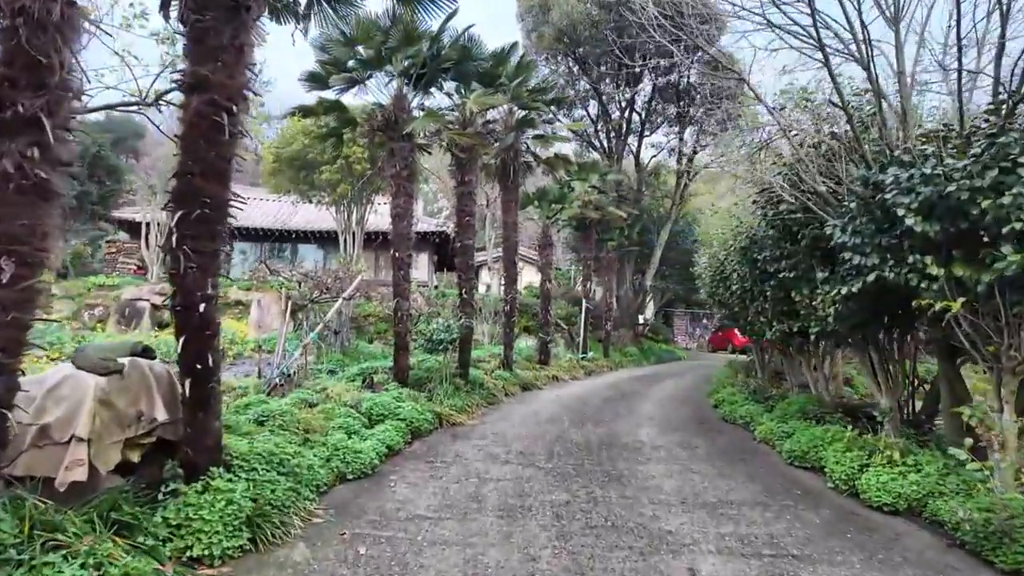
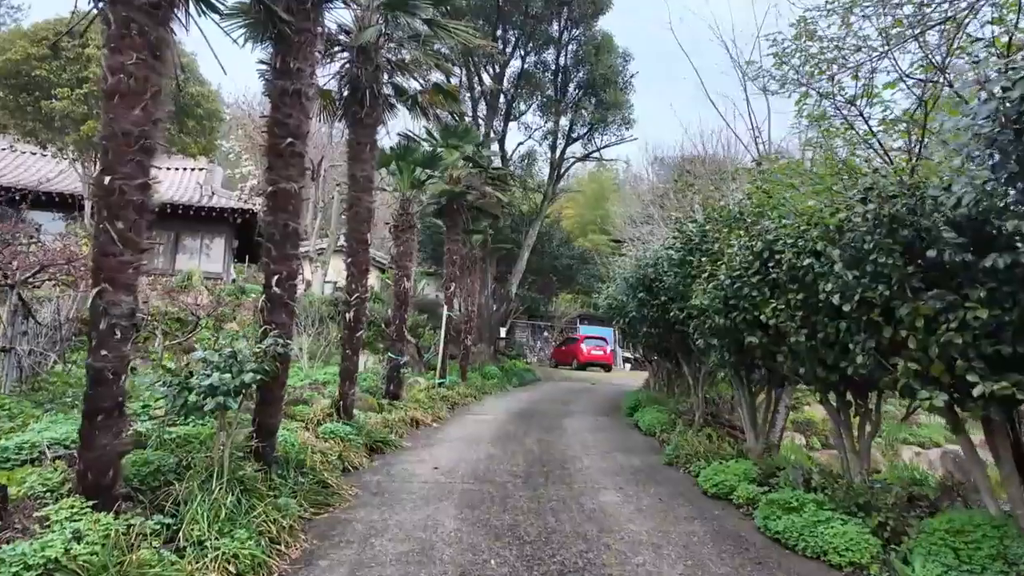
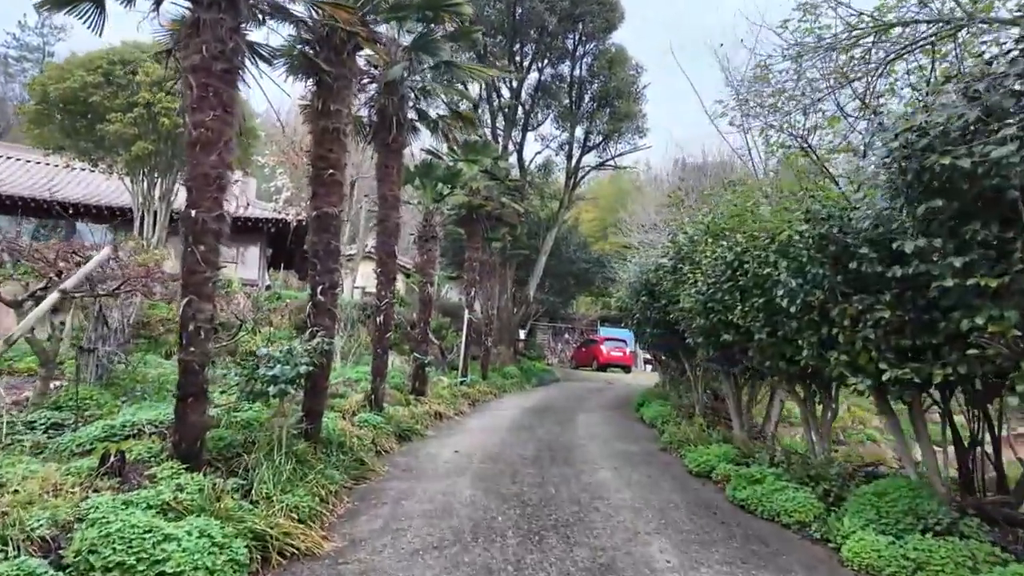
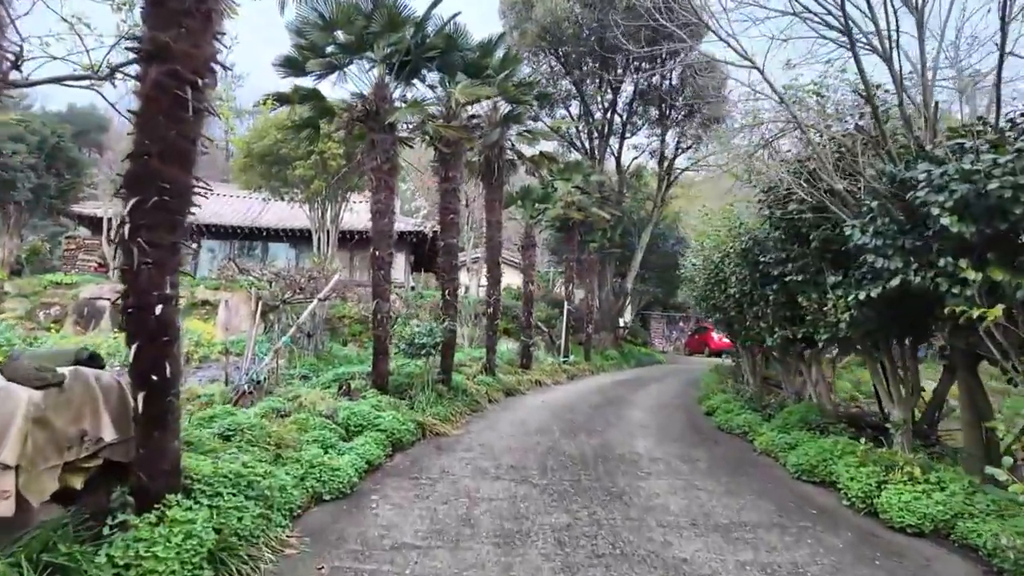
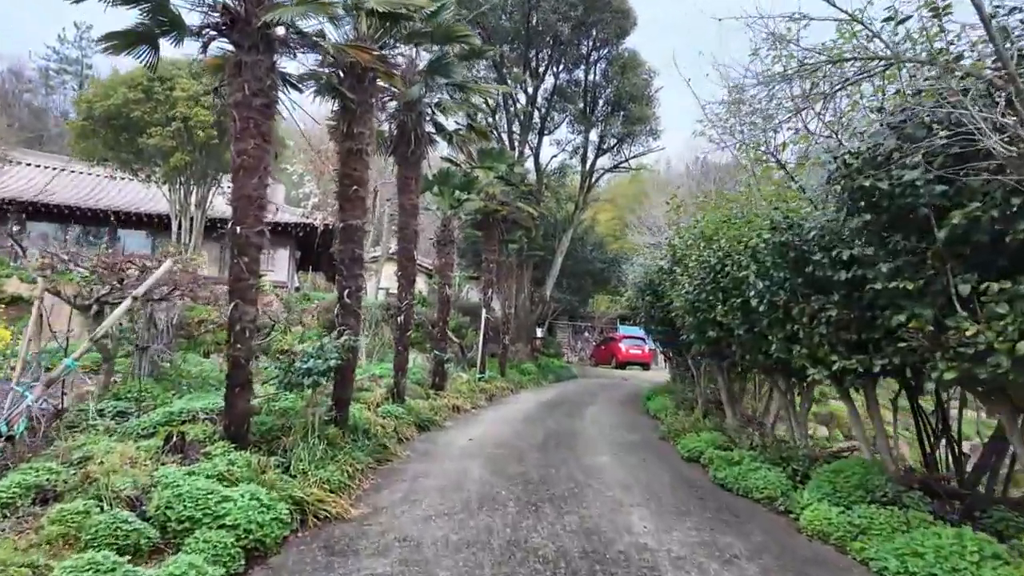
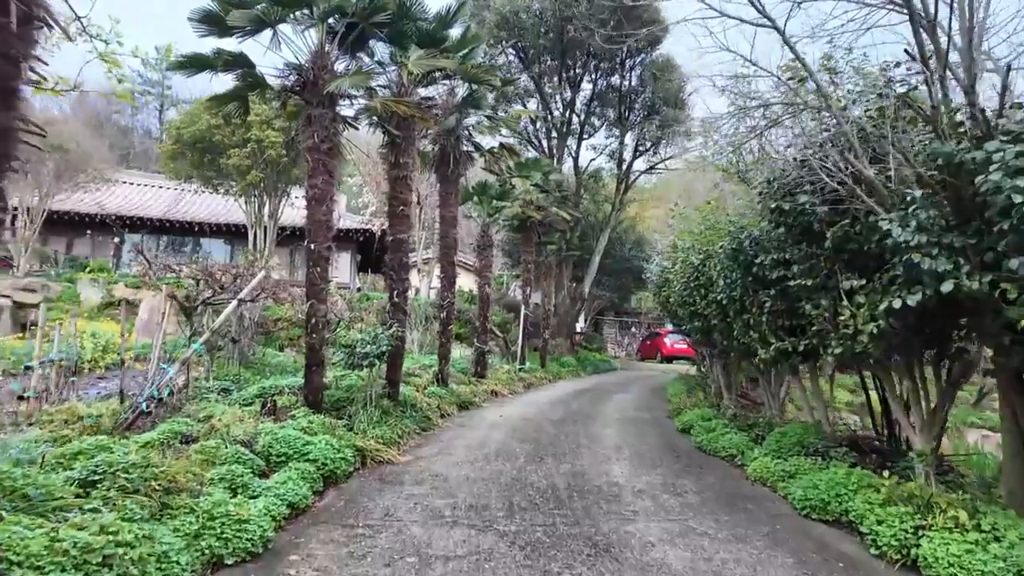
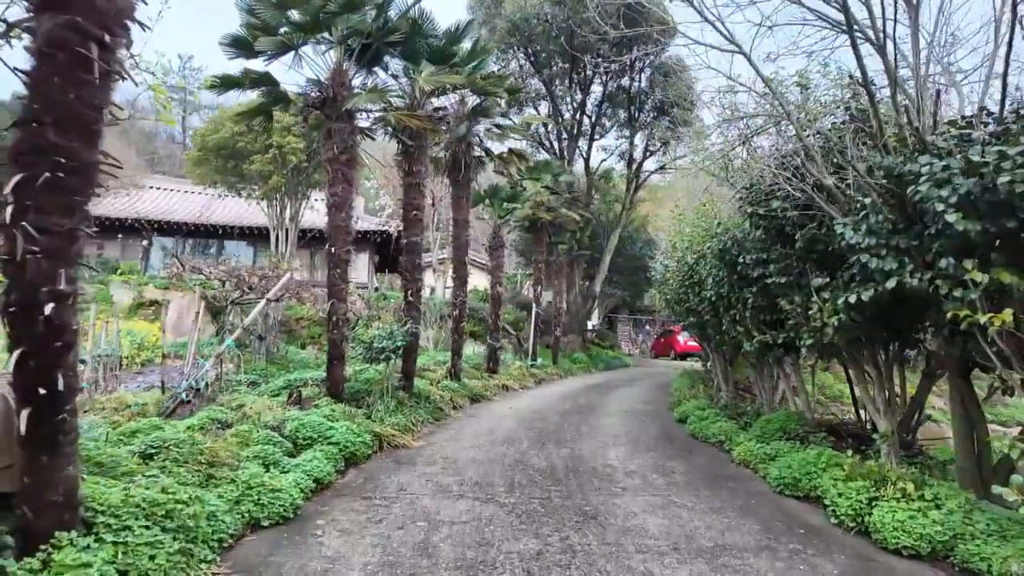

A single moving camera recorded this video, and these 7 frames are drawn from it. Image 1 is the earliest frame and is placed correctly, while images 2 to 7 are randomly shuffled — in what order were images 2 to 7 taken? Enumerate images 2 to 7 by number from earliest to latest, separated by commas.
4, 7, 6, 5, 3, 2
